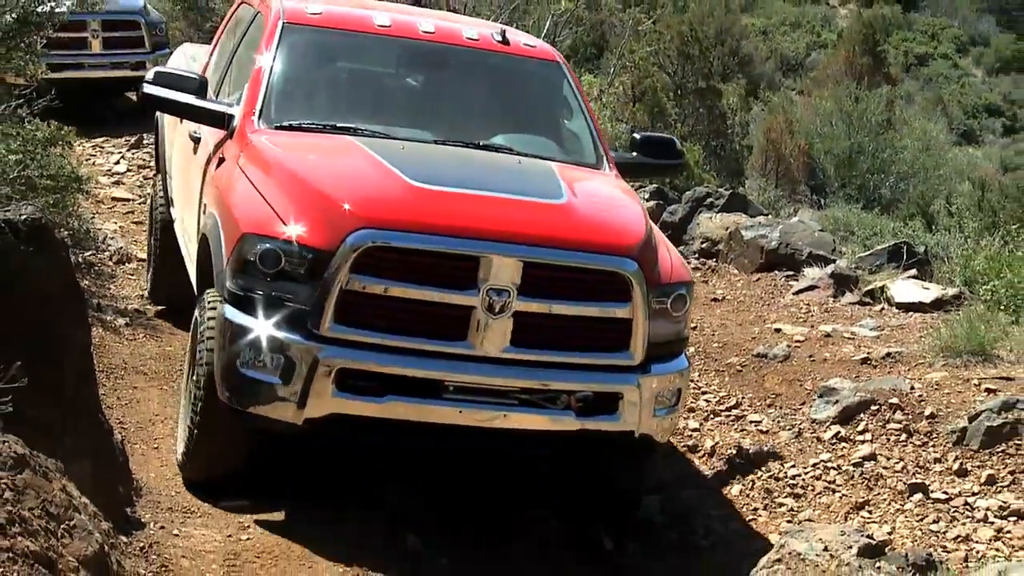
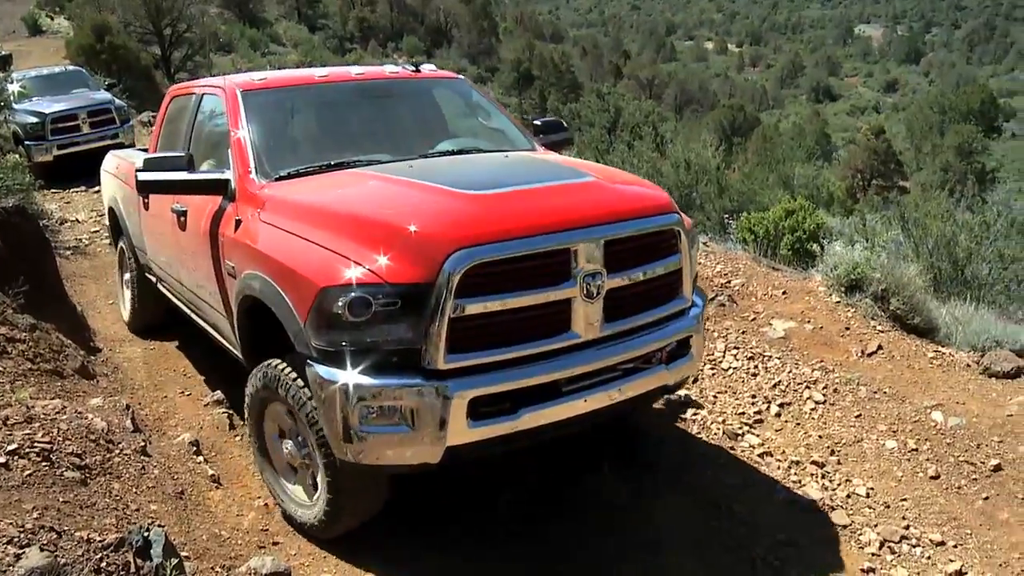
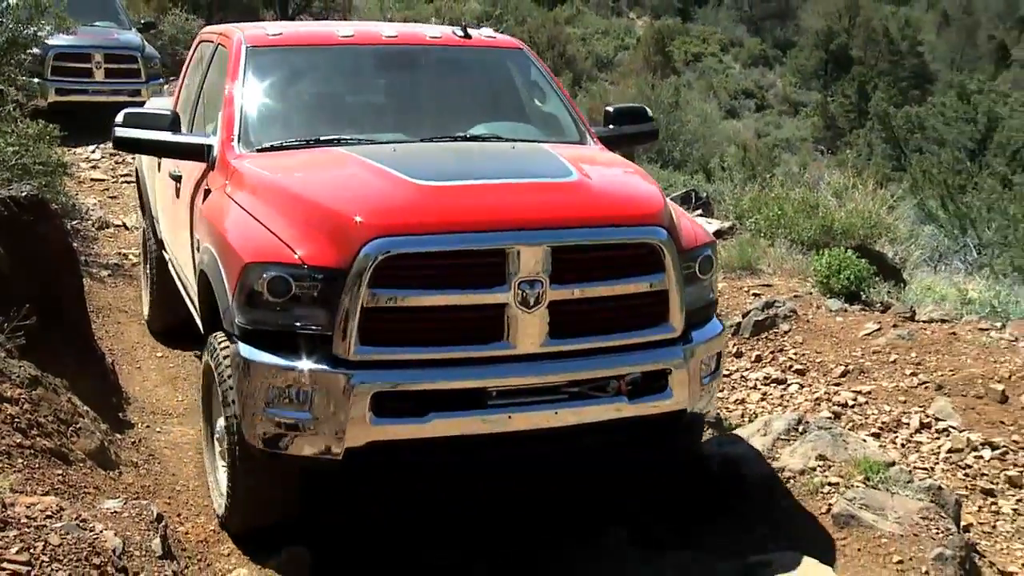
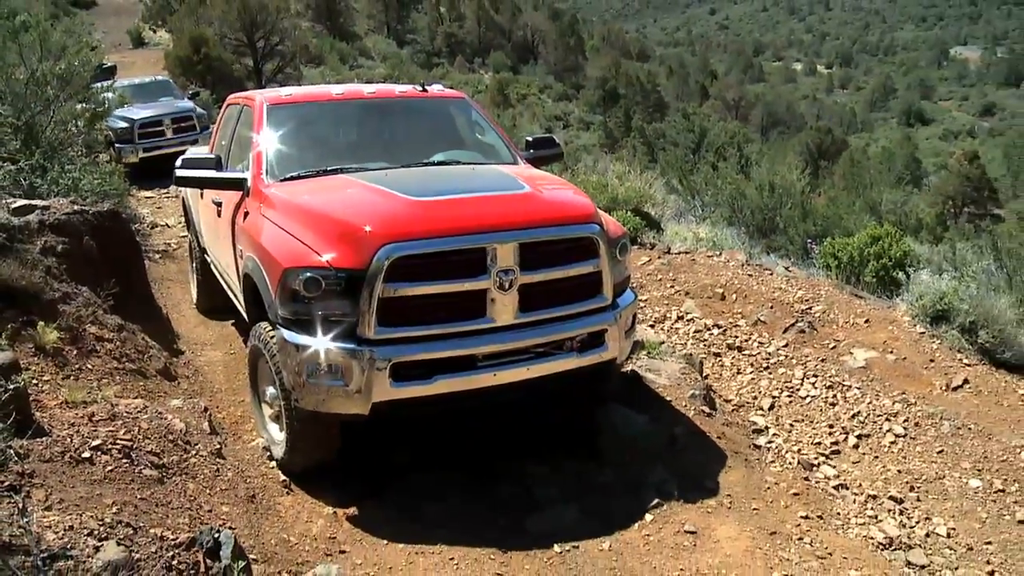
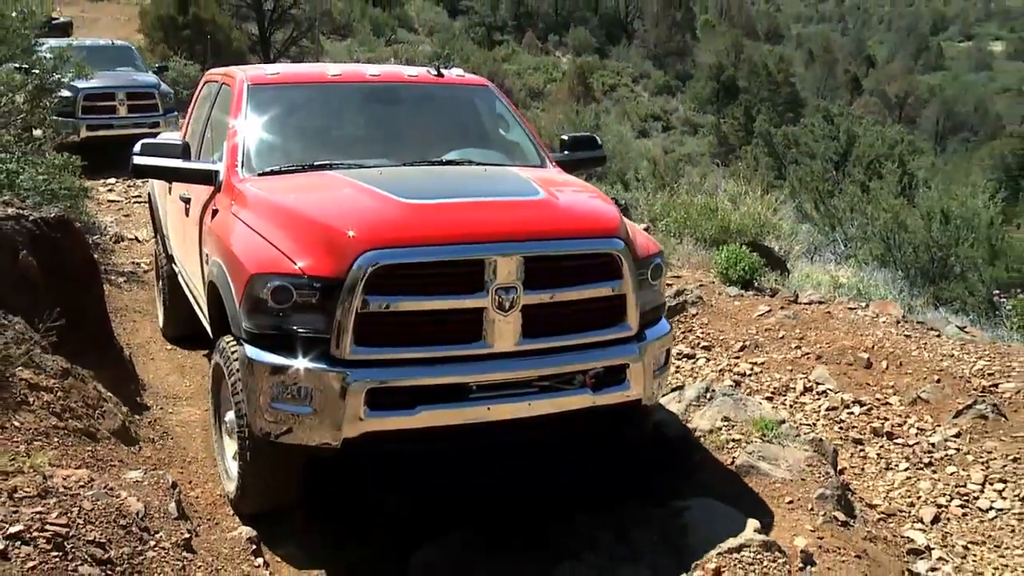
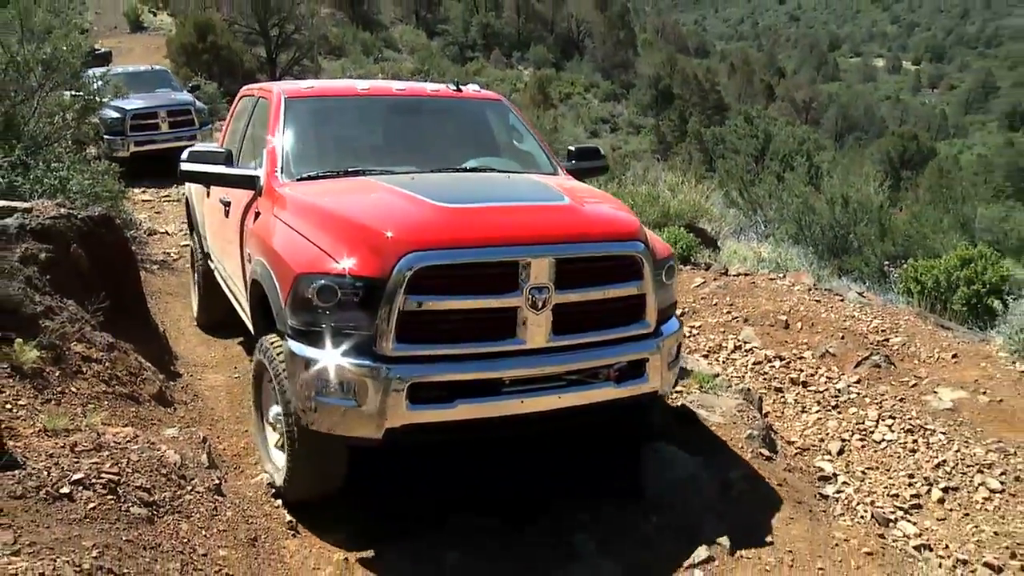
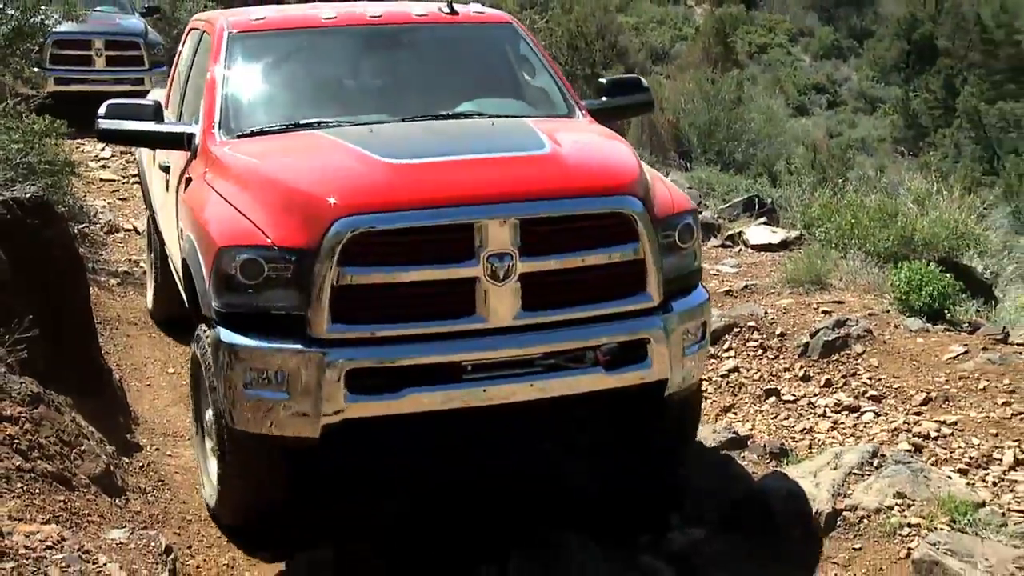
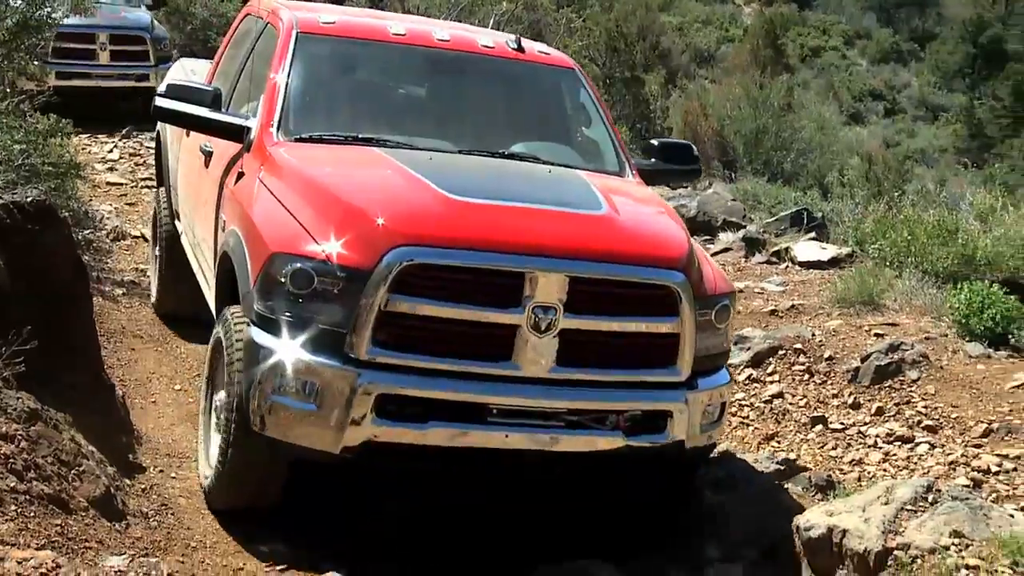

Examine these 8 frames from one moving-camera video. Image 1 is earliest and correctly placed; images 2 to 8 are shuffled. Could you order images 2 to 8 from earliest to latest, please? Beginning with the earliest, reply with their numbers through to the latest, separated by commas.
8, 7, 3, 5, 6, 4, 2
